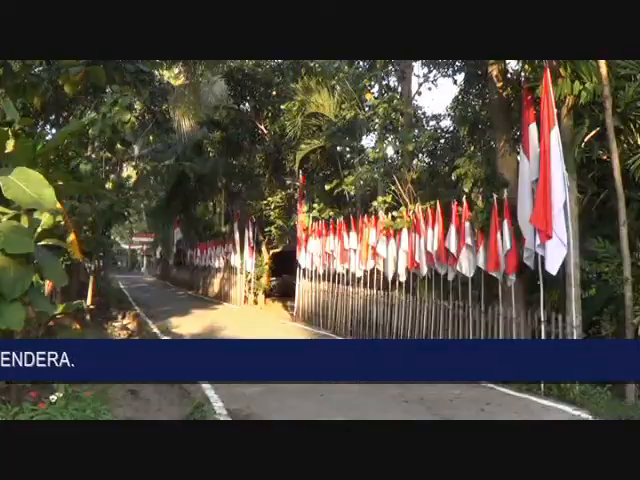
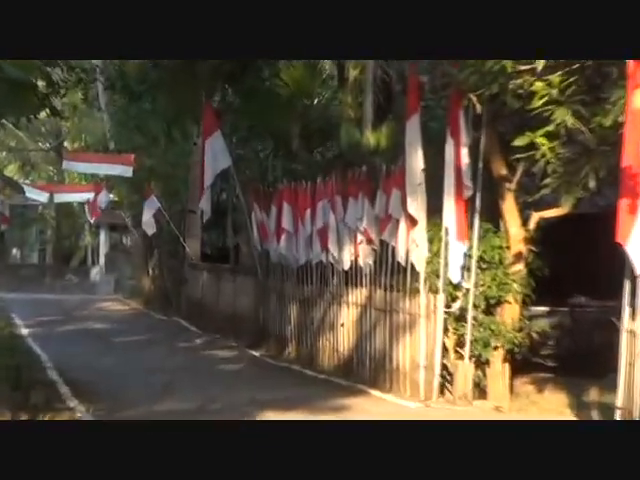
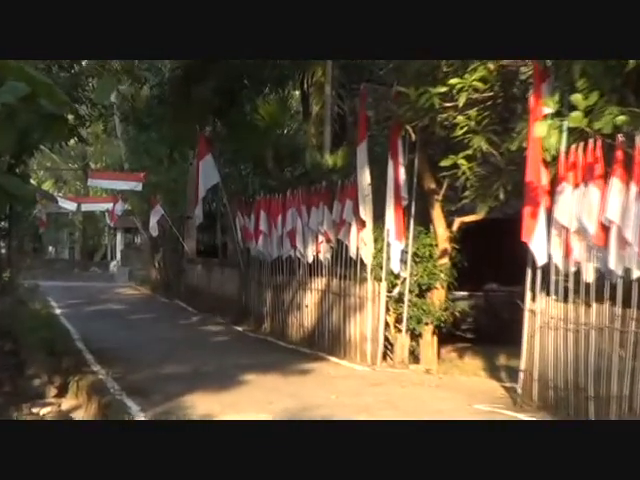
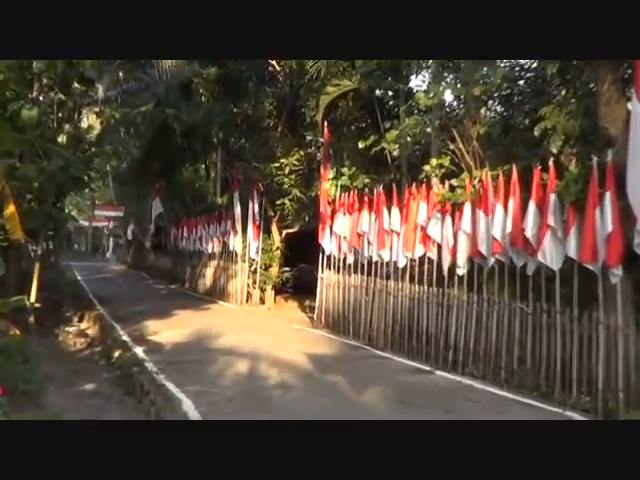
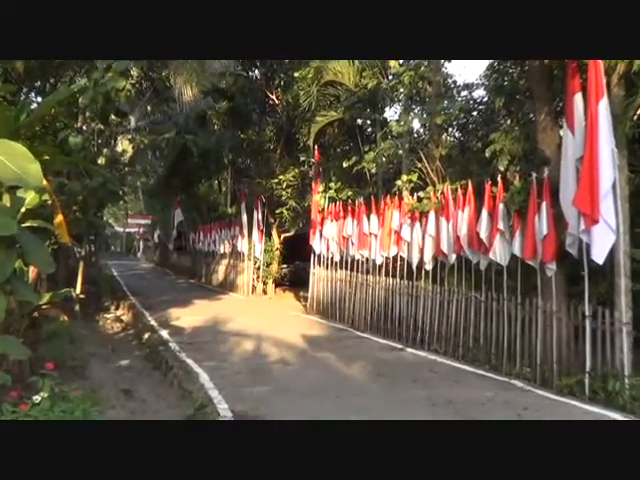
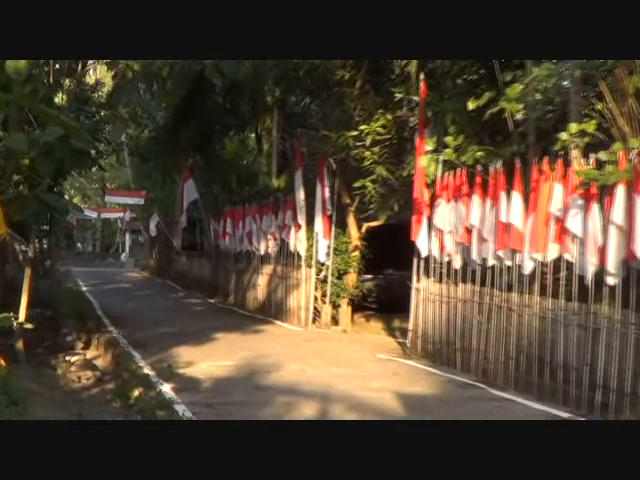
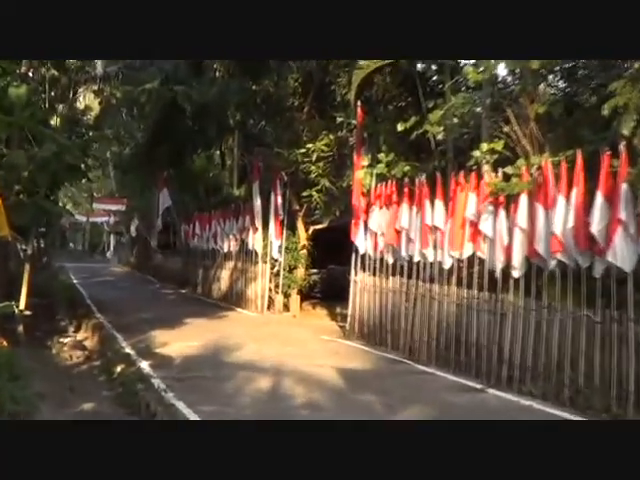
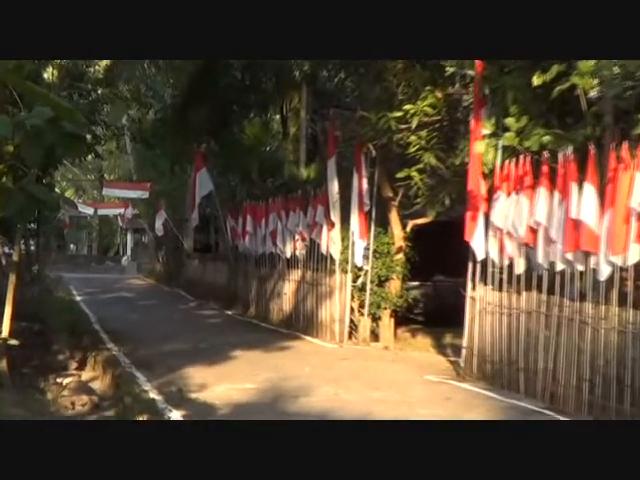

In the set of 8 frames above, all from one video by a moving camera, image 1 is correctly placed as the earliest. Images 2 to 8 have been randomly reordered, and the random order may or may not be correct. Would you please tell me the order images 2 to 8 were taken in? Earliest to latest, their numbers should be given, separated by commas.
5, 4, 7, 6, 8, 3, 2
